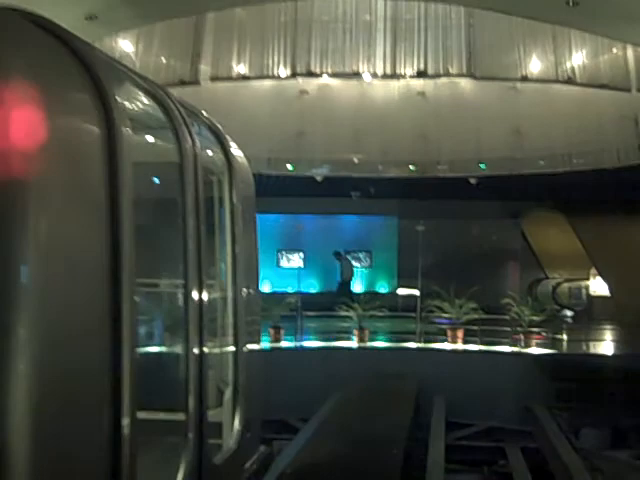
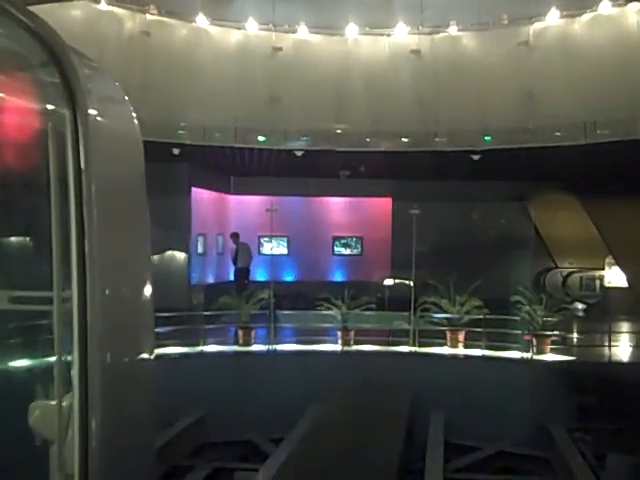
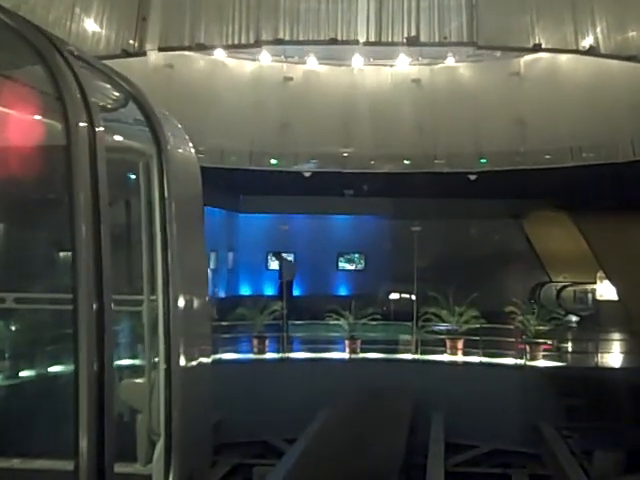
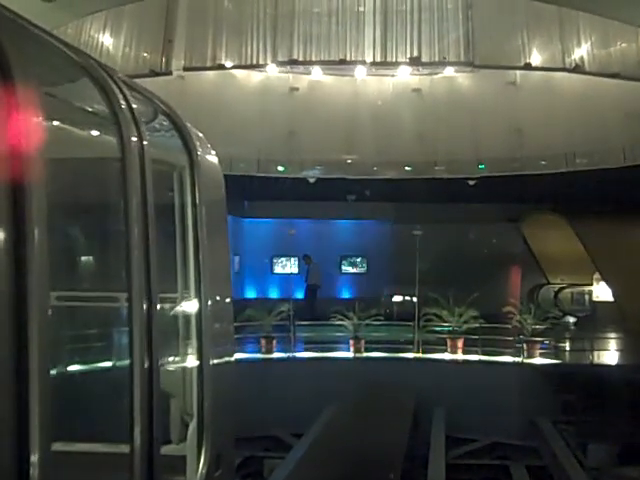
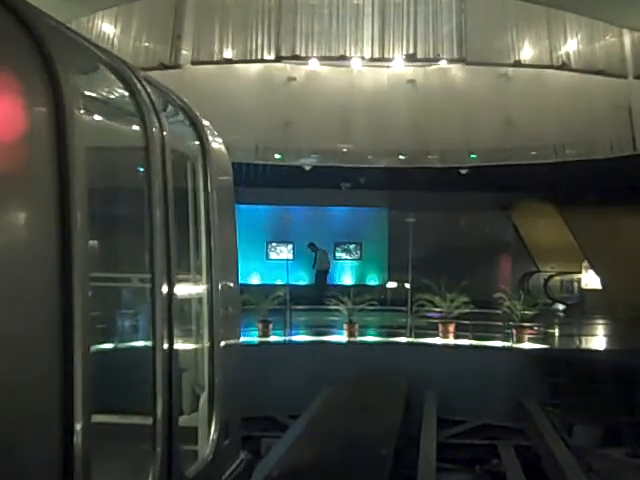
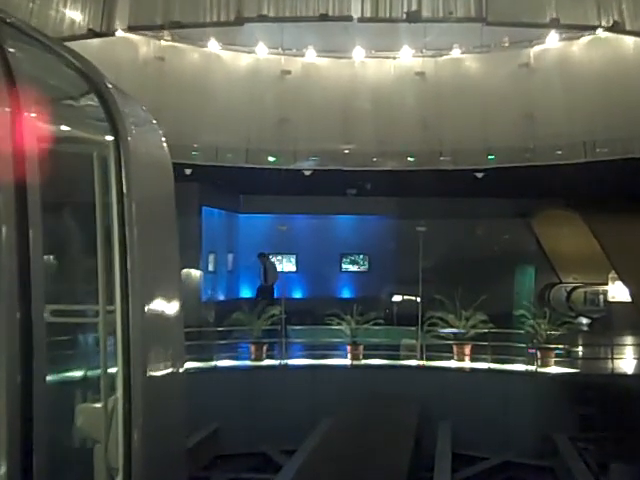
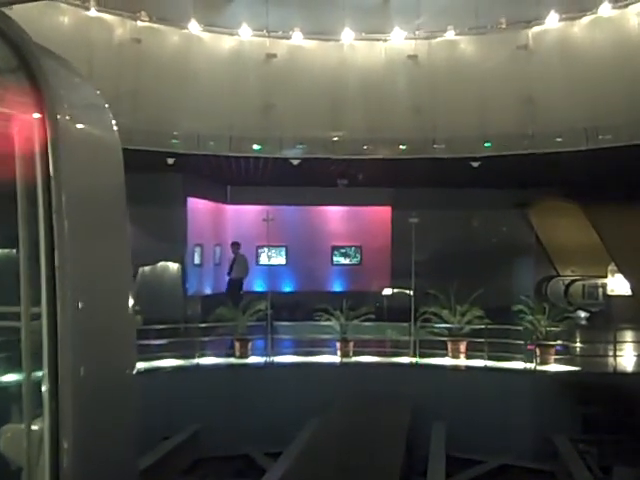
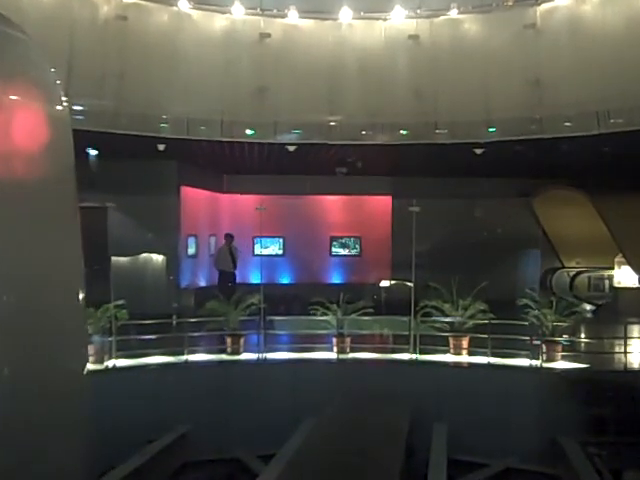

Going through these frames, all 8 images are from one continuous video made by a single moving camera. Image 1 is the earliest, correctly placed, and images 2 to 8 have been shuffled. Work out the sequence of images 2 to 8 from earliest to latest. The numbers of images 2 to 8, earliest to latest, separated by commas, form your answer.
5, 4, 3, 6, 2, 7, 8
